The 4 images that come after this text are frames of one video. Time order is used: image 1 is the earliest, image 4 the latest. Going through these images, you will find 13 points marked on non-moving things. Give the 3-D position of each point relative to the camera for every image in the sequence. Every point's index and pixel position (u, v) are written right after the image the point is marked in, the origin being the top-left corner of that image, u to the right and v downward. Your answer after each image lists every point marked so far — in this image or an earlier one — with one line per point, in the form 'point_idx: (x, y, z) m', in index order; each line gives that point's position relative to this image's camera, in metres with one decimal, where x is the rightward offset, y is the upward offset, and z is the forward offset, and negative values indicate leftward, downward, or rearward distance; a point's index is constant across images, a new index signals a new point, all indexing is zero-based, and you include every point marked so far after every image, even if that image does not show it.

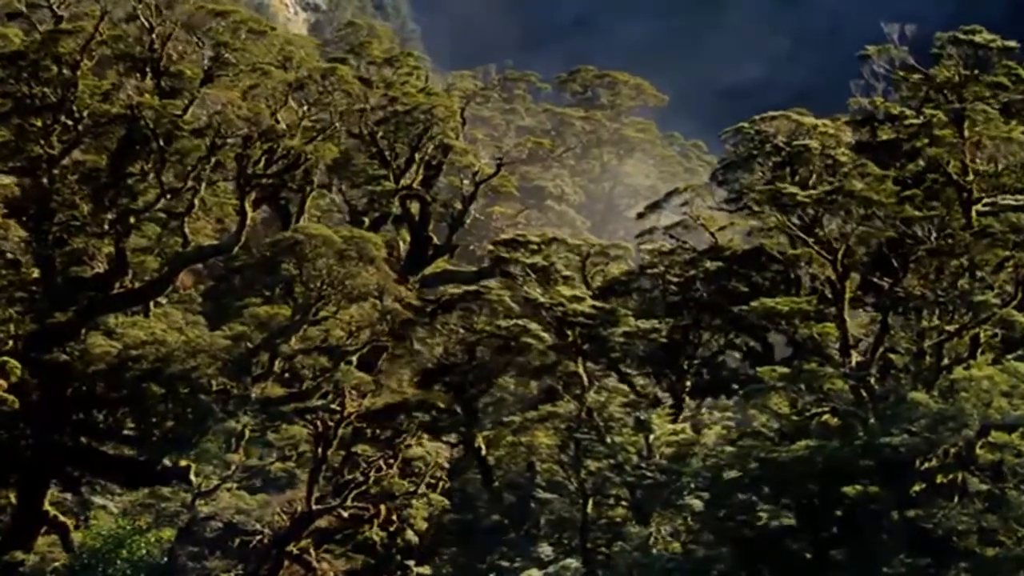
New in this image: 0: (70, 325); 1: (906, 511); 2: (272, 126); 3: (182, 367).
0: (-5.8, -0.5, +14.9) m
1: (+3.8, -2.2, +11.1) m
2: (-3.2, +2.3, +15.5) m
3: (-4.1, -1.0, +14.4) m
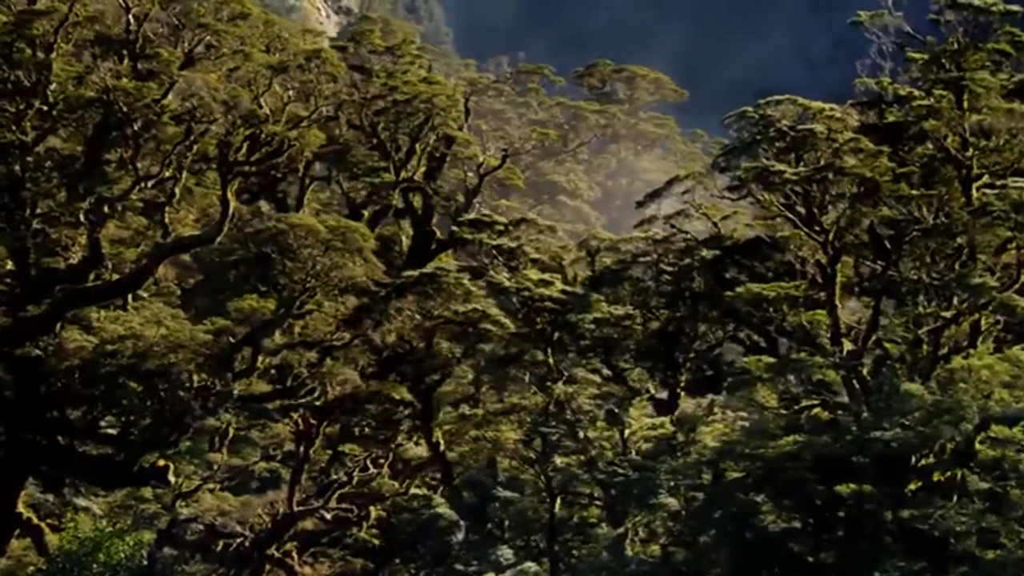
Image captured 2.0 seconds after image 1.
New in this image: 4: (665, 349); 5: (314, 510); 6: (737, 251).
0: (-5.9, -0.4, +14.4) m
1: (+3.5, -2.0, +10.4) m
2: (-3.4, +2.4, +15.0) m
3: (-4.3, -0.9, +13.9) m
4: (+1.9, -0.8, +14.0) m
5: (-2.5, -2.9, +14.5) m
6: (+2.8, +0.4, +14.0) m
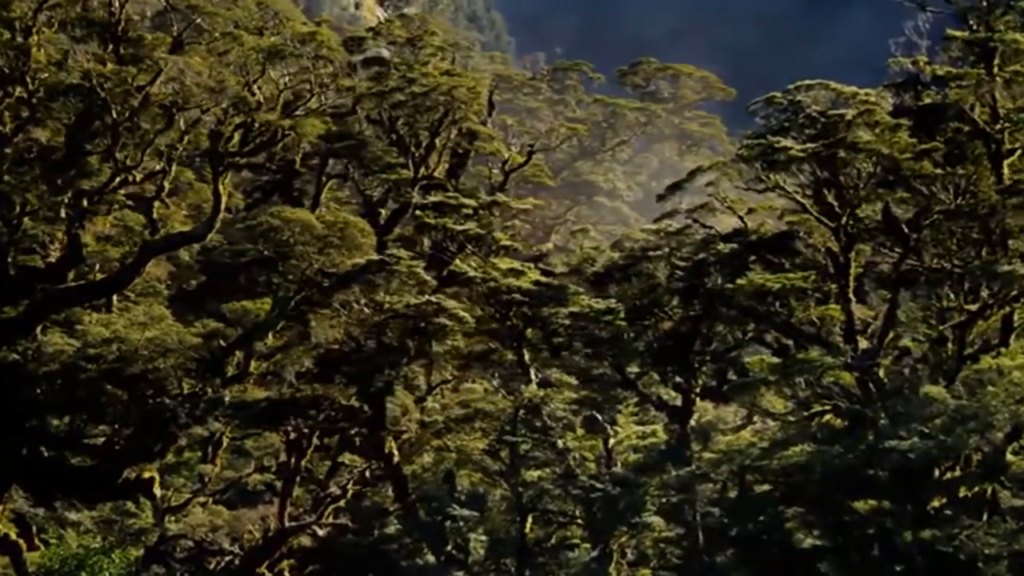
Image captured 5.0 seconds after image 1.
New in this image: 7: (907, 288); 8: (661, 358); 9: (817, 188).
0: (-5.9, -0.4, +13.7) m
1: (+3.3, -2.0, +9.2) m
2: (-3.4, +2.4, +14.2) m
3: (-4.3, -0.9, +13.2) m
4: (+1.9, -0.7, +13.0) m
5: (-2.5, -2.9, +13.6) m
6: (+2.8, +0.5, +12.9) m
7: (+4.2, 0.0, +12.1) m
8: (+1.7, -0.8, +12.9) m
9: (+3.2, +1.1, +12.1) m
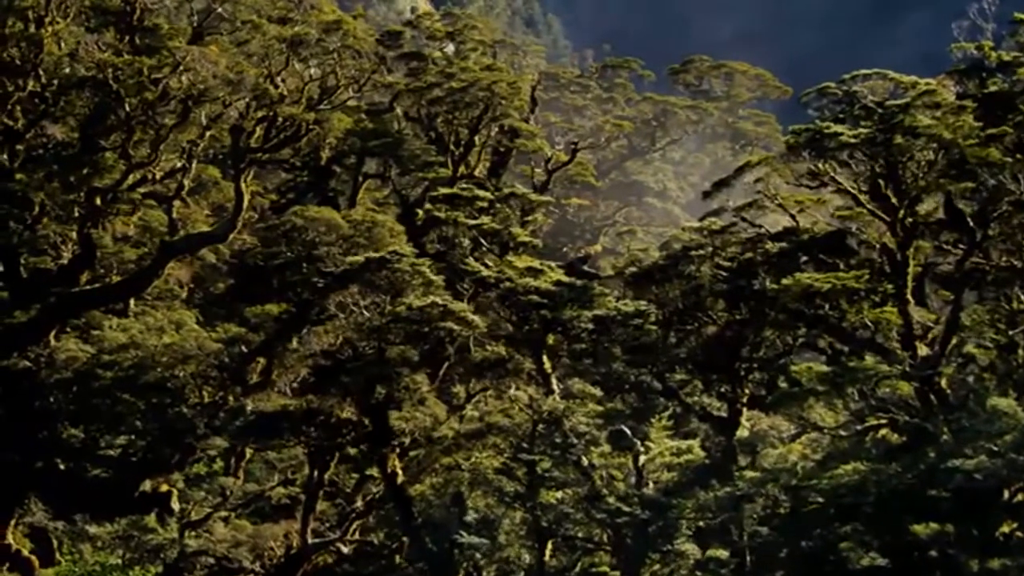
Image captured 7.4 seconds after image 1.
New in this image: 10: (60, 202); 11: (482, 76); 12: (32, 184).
0: (-5.5, -0.4, +13.2) m
1: (+3.5, -2.0, +8.2) m
2: (-3.0, +2.3, +13.6) m
3: (-3.9, -0.9, +12.6) m
4: (+2.2, -0.7, +12.1) m
5: (-2.1, -2.9, +13.0) m
6: (+3.1, +0.5, +12.0) m
7: (+4.5, 0.0, +11.1) m
8: (+2.0, -0.8, +12.0) m
9: (+3.5, +1.1, +11.2) m
10: (-5.4, +1.0, +13.5) m
11: (-0.6, +3.1, +16.7) m
12: (-5.5, +1.2, +13.2) m
